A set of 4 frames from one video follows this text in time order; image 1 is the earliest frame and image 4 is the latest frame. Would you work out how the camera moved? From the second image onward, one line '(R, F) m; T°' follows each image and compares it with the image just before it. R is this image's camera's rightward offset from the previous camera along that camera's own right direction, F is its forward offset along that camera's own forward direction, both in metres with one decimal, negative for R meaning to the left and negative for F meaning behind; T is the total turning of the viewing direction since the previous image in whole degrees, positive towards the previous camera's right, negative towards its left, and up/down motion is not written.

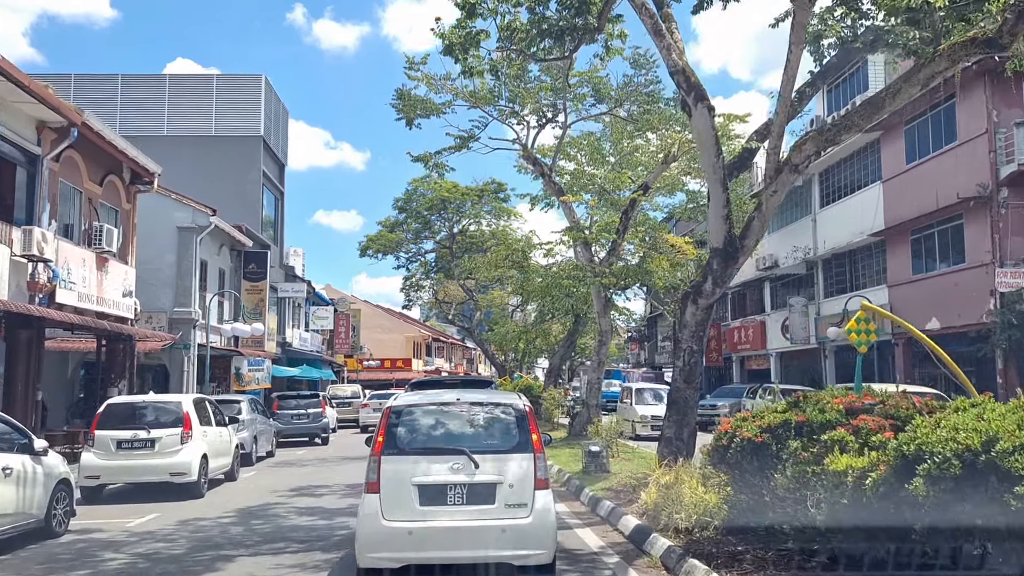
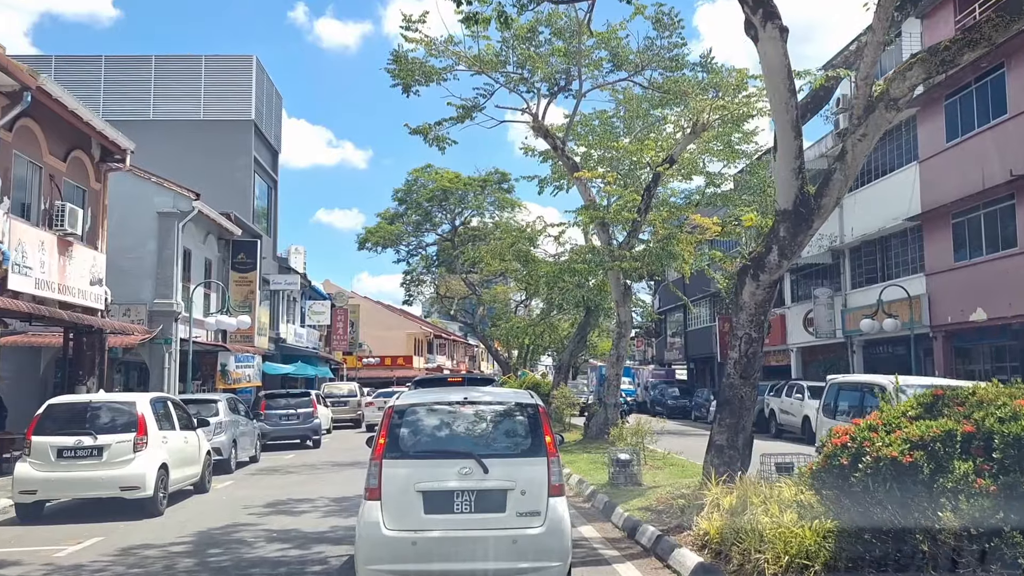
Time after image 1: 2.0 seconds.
(-0.1, +1.9) m; 0°
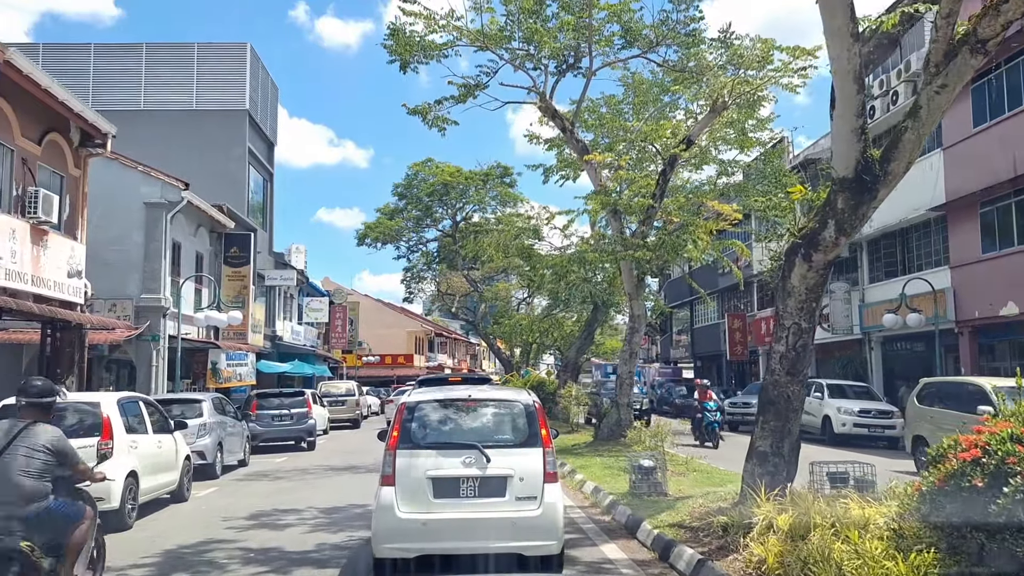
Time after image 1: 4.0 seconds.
(-0.1, +1.1) m; 0°
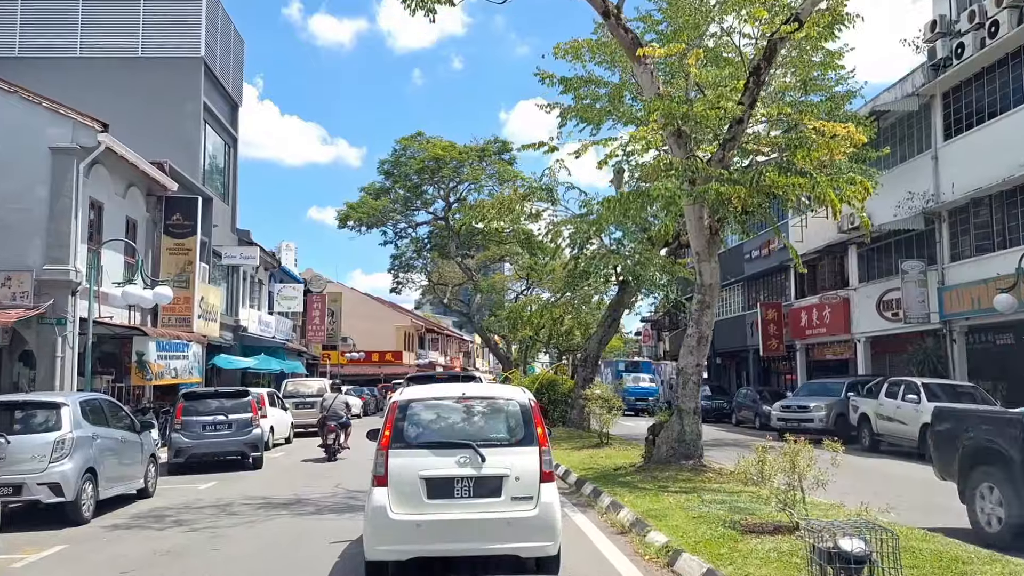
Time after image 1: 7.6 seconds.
(-0.3, +5.0) m; +1°
